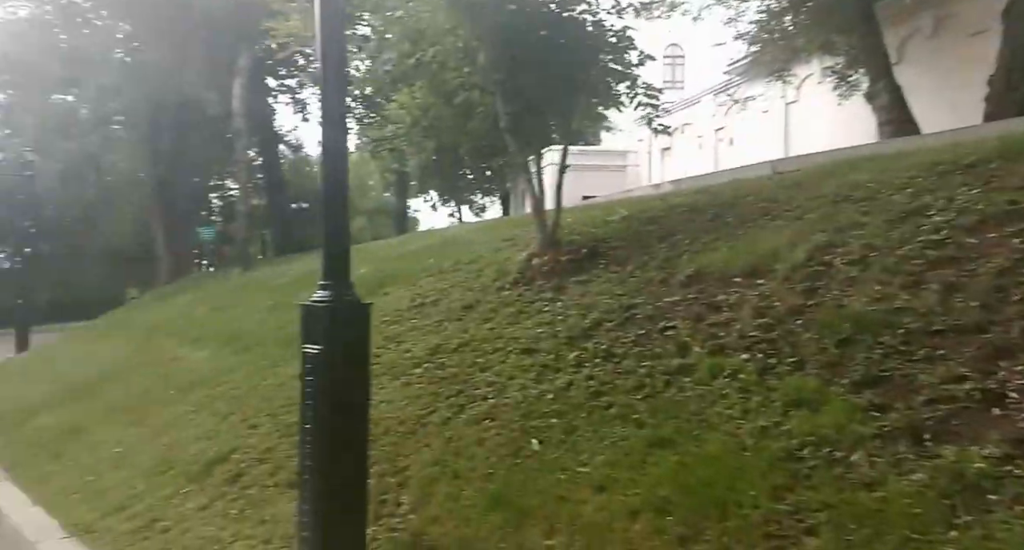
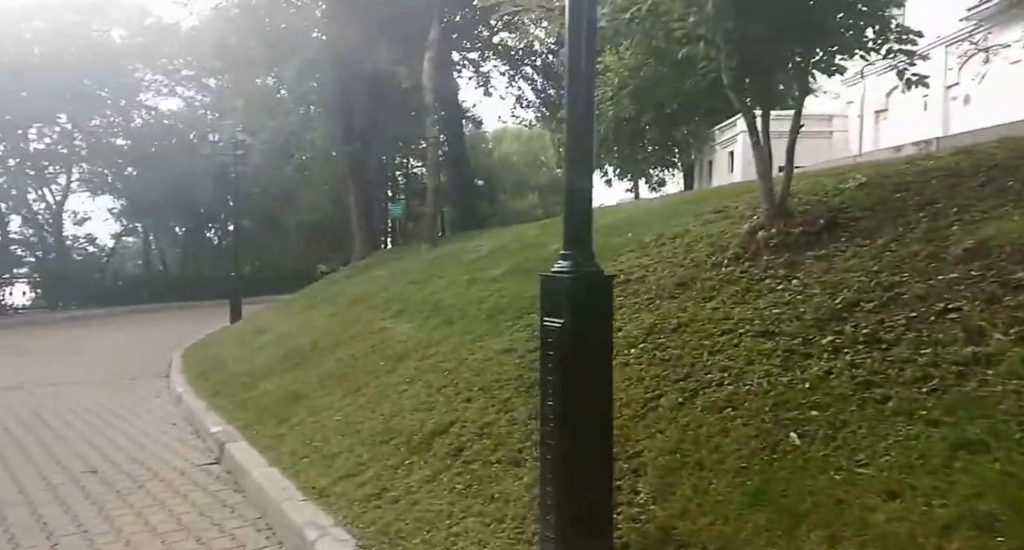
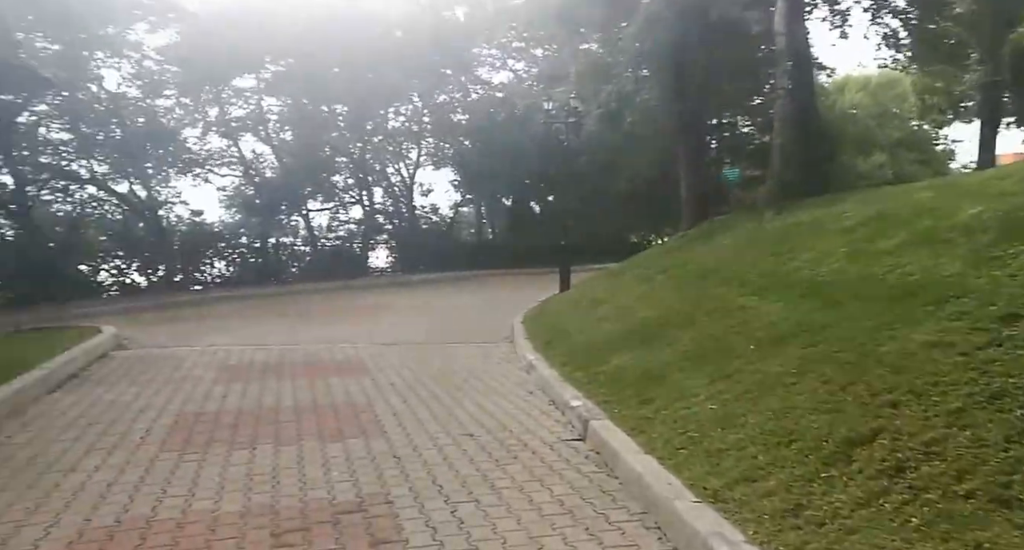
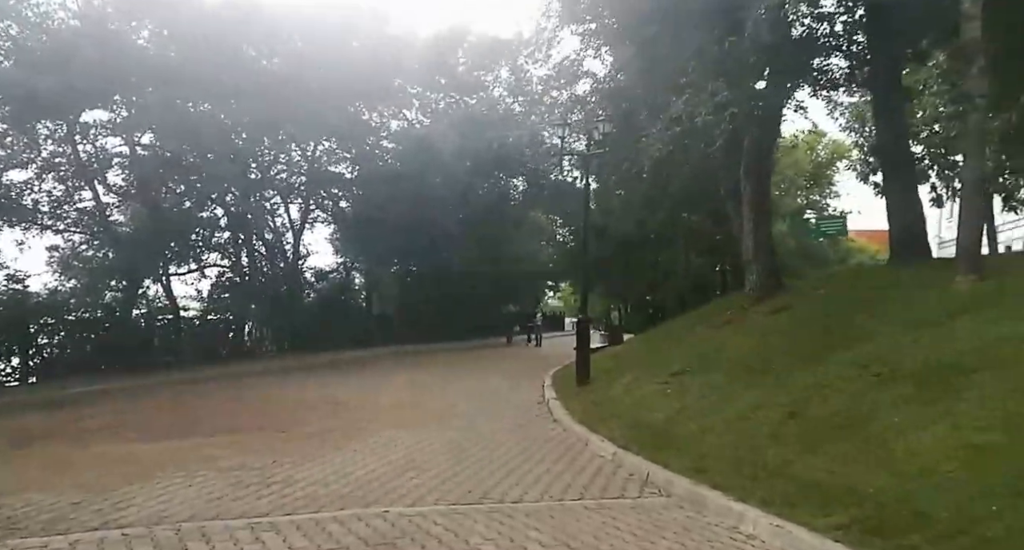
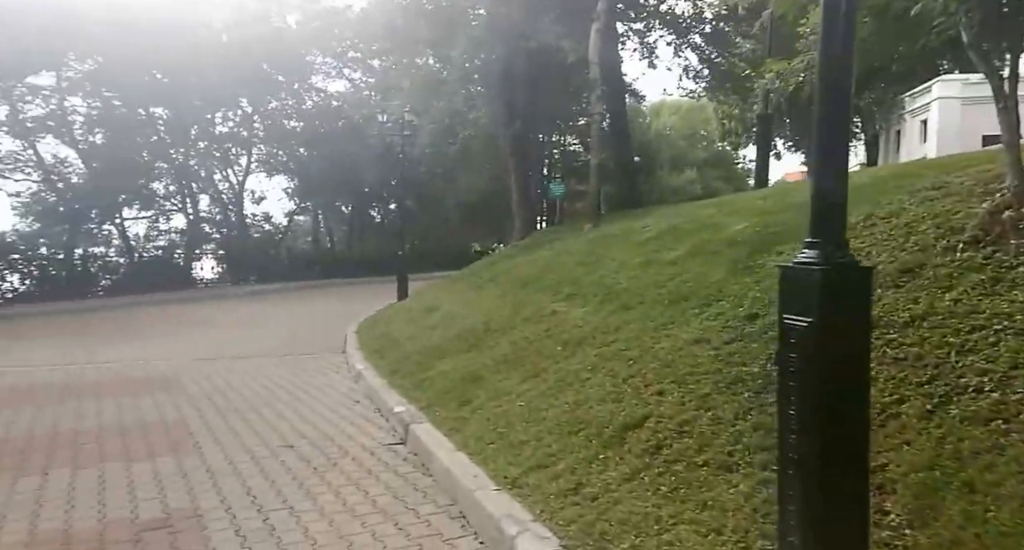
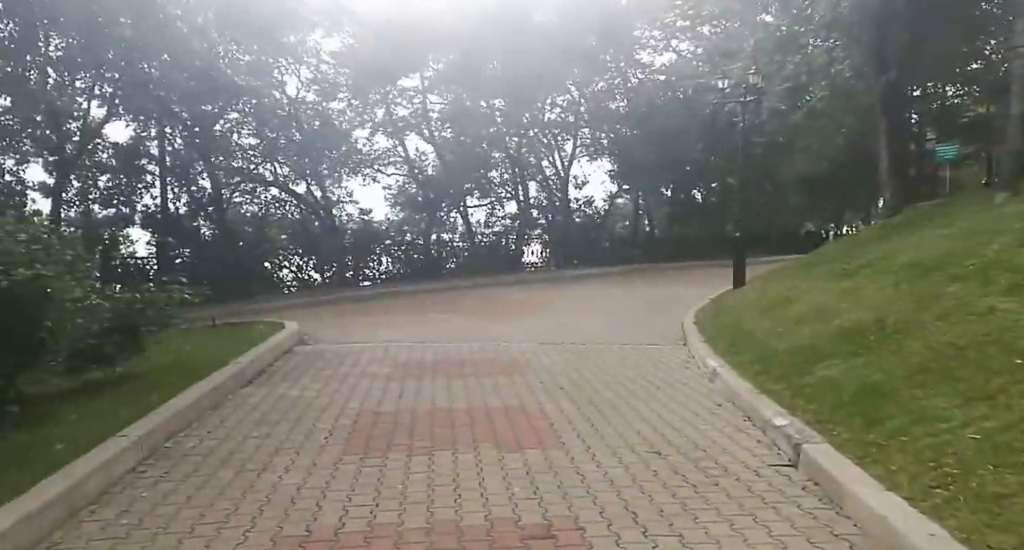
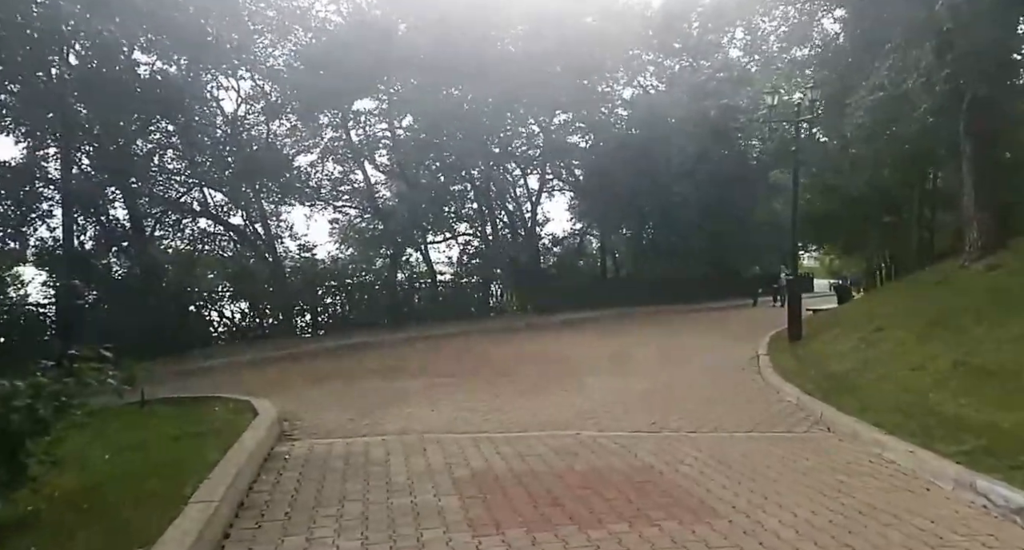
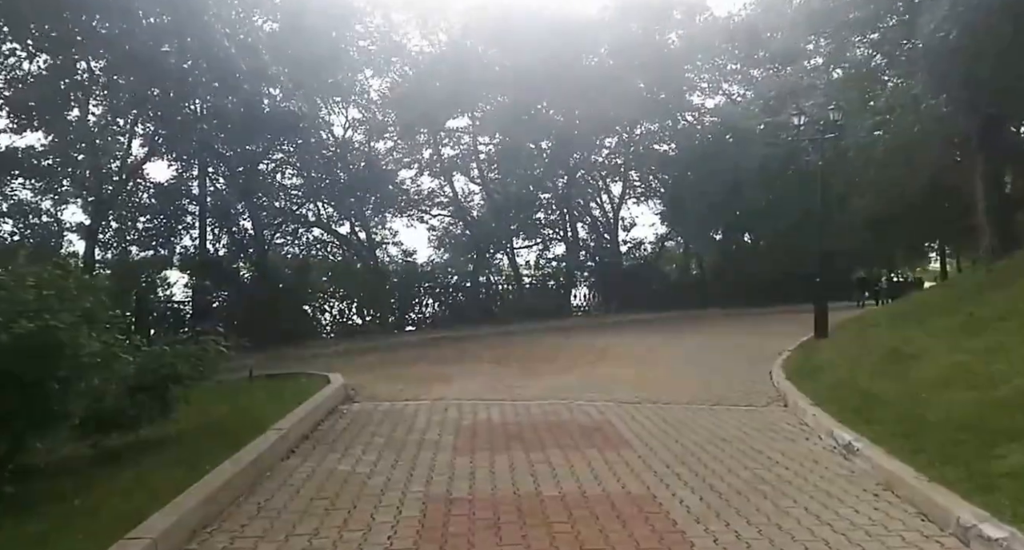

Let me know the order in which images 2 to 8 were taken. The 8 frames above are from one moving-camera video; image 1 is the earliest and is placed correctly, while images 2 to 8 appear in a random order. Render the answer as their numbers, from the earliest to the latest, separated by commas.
2, 5, 3, 6, 8, 7, 4
